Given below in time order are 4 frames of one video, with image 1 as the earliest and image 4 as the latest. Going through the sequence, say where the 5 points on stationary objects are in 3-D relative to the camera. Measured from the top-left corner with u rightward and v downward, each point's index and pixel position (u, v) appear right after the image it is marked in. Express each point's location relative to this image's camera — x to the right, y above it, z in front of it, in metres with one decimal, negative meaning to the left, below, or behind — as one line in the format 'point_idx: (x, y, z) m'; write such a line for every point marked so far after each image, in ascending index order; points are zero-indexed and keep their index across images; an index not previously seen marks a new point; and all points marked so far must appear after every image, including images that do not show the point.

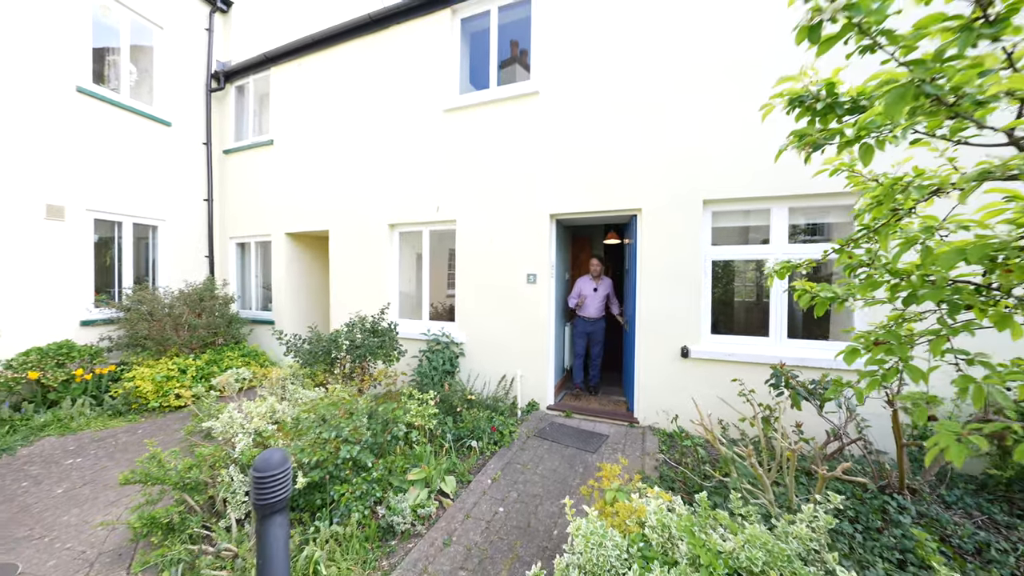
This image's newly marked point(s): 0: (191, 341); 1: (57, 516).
0: (-4.8, -0.8, +5.3) m
1: (-3.3, -1.7, +2.6) m
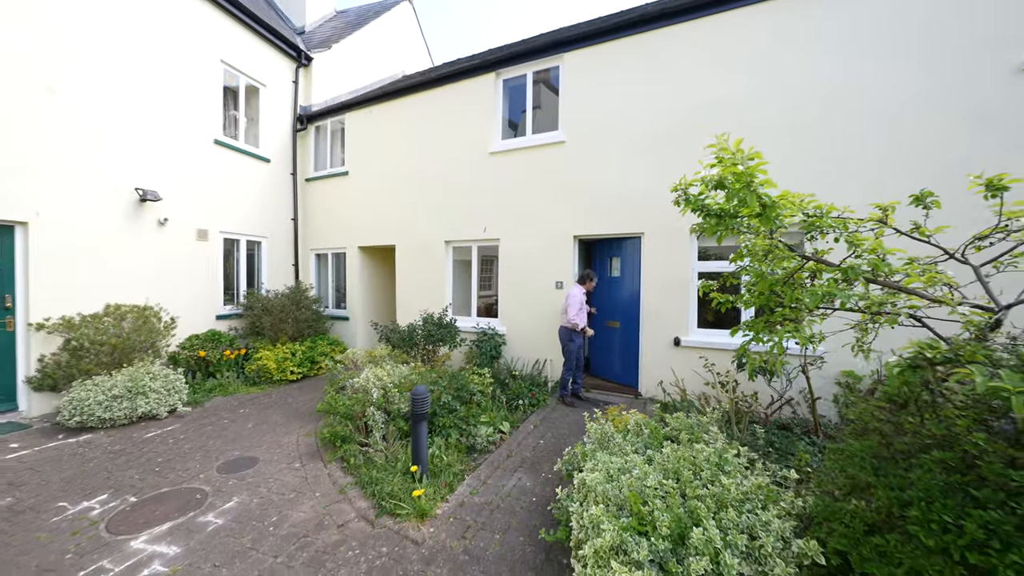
0: (-4.2, -0.8, +6.9) m
1: (-2.9, -1.7, +4.1) m
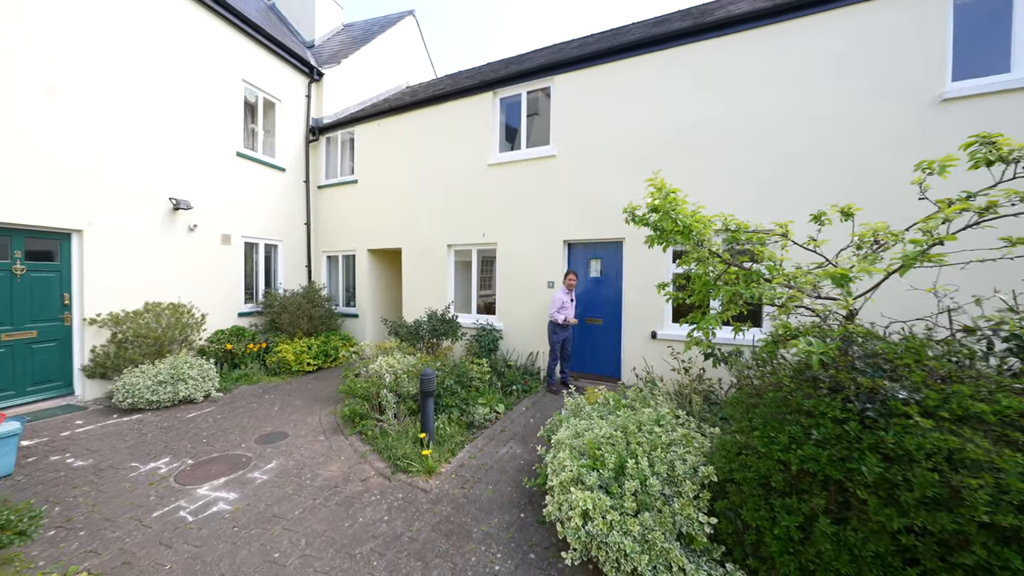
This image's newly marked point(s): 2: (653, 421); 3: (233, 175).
0: (-4.3, -0.8, +7.5) m
1: (-3.0, -1.7, +4.8) m
2: (+1.1, -1.0, +2.7) m
3: (-5.8, +2.3, +7.4) m
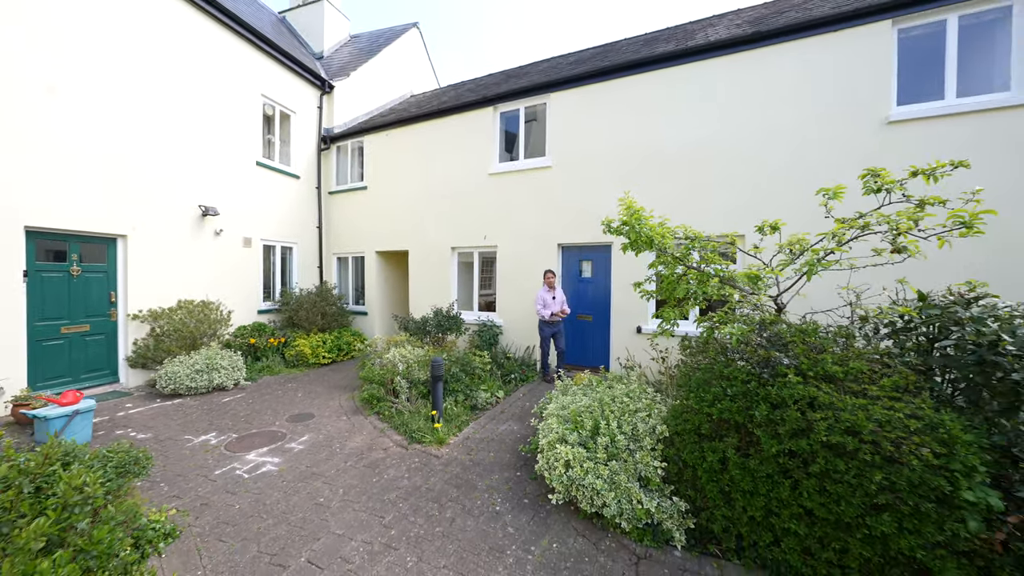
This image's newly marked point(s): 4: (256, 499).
0: (-4.3, -0.8, +8.1) m
1: (-3.0, -1.7, +5.3) m
2: (+1.1, -1.0, +3.3) m
3: (-5.8, +2.4, +8.0) m
4: (-2.1, -1.8, +3.0) m
